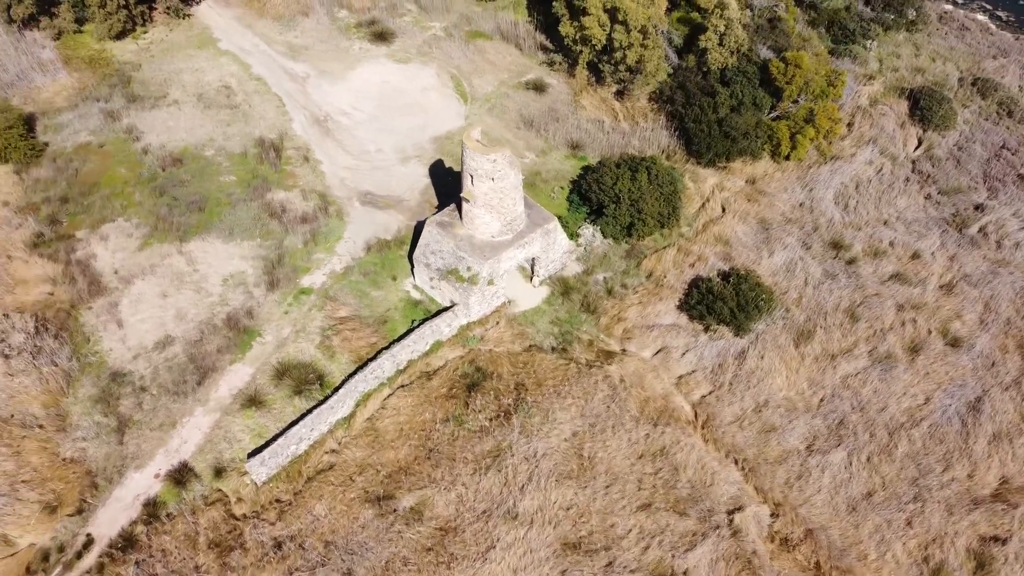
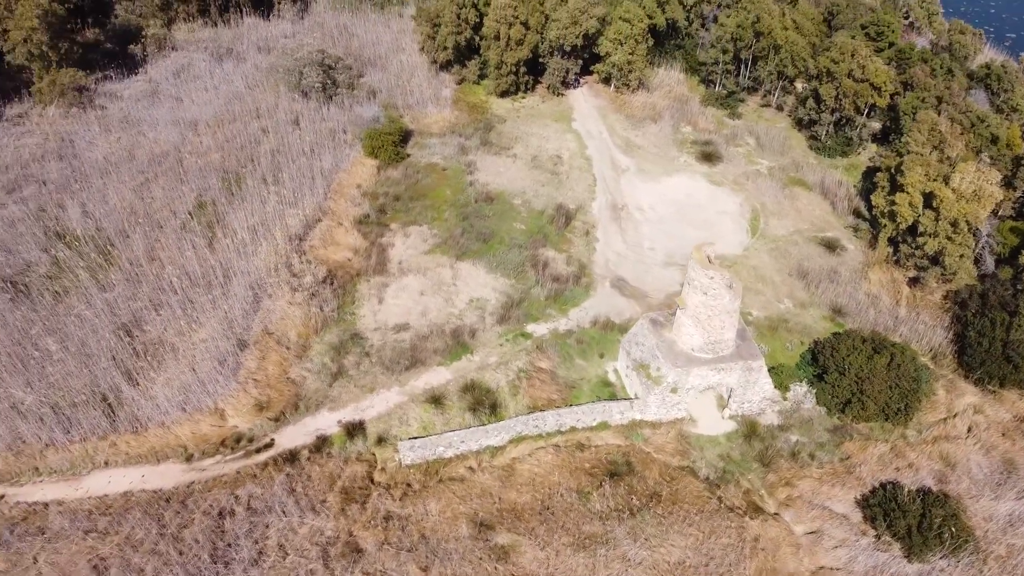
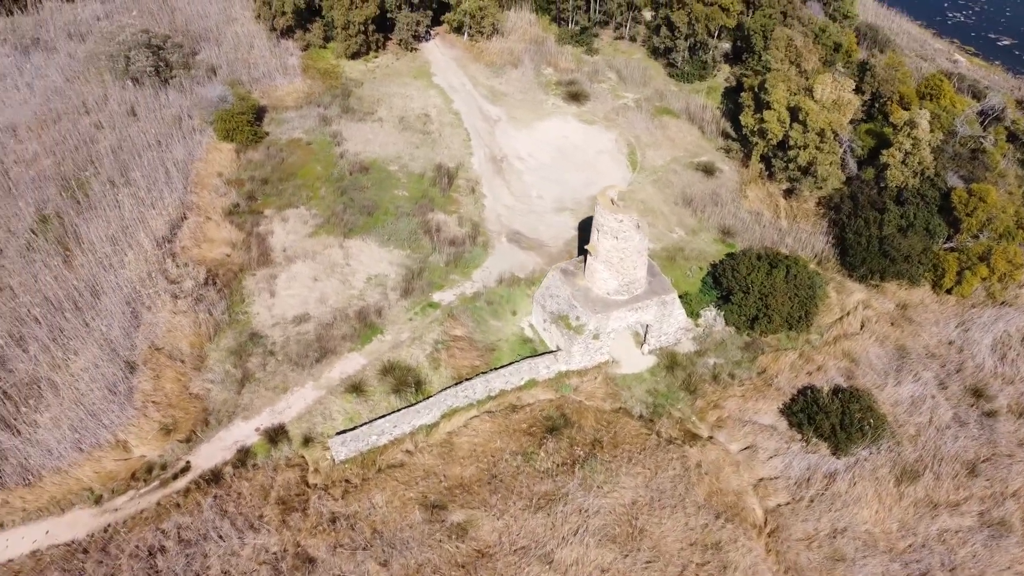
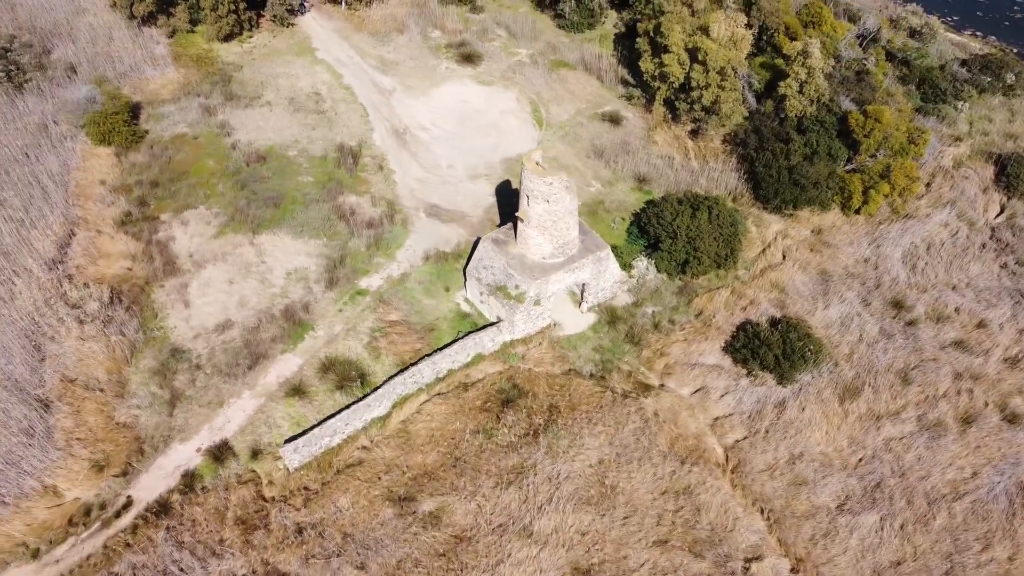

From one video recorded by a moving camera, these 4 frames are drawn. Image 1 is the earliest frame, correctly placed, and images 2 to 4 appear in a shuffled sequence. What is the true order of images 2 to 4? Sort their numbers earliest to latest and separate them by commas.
4, 3, 2
